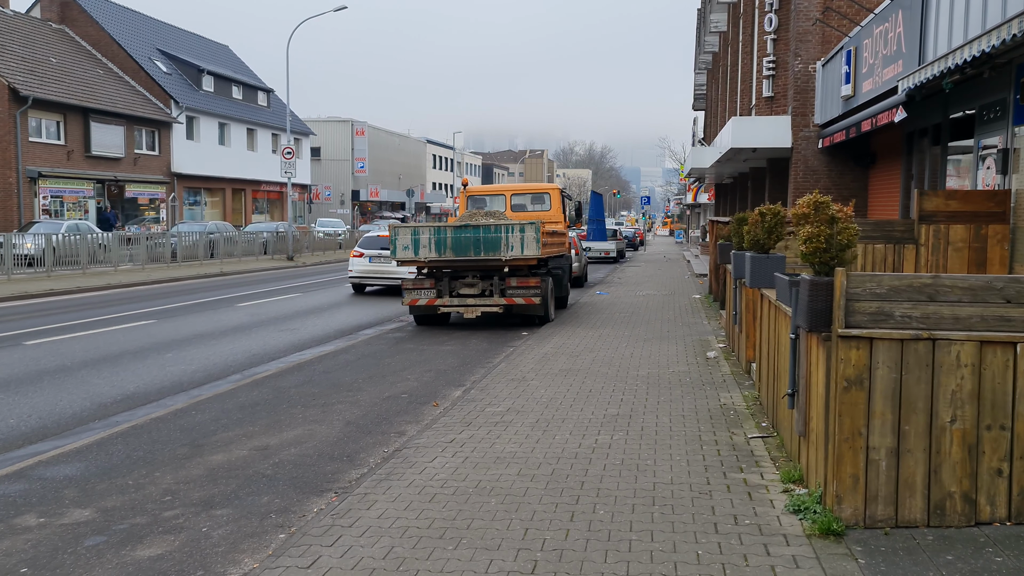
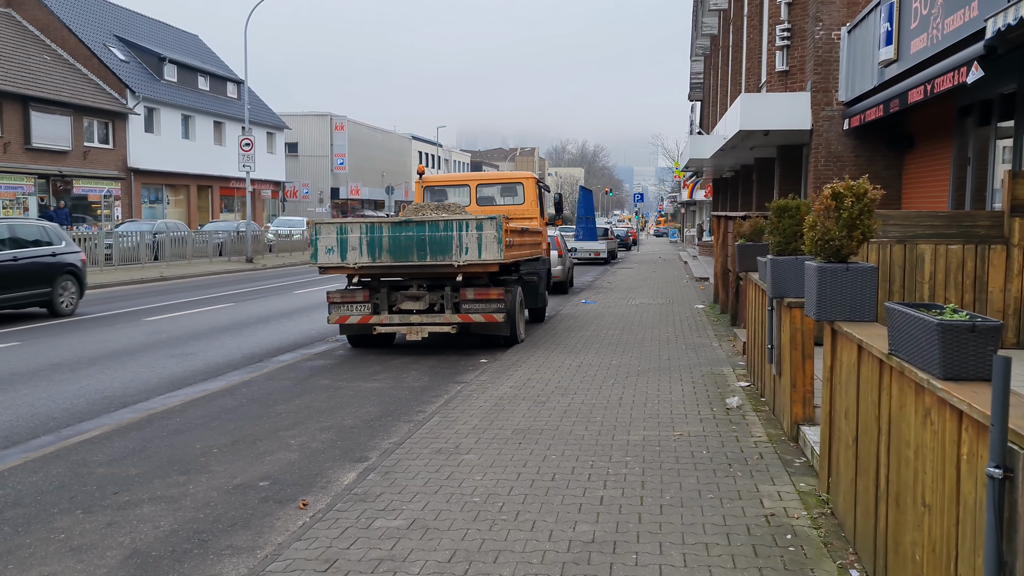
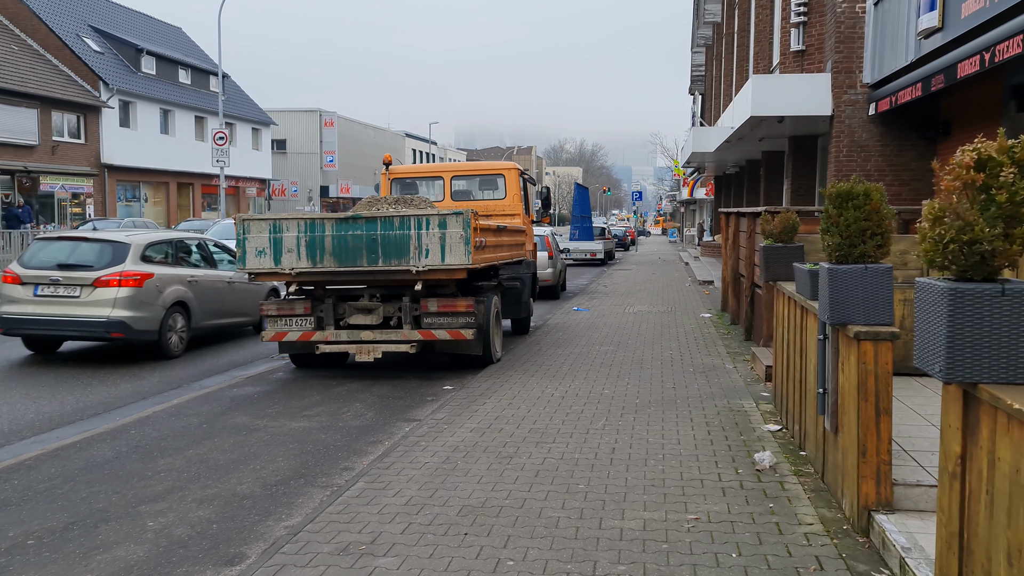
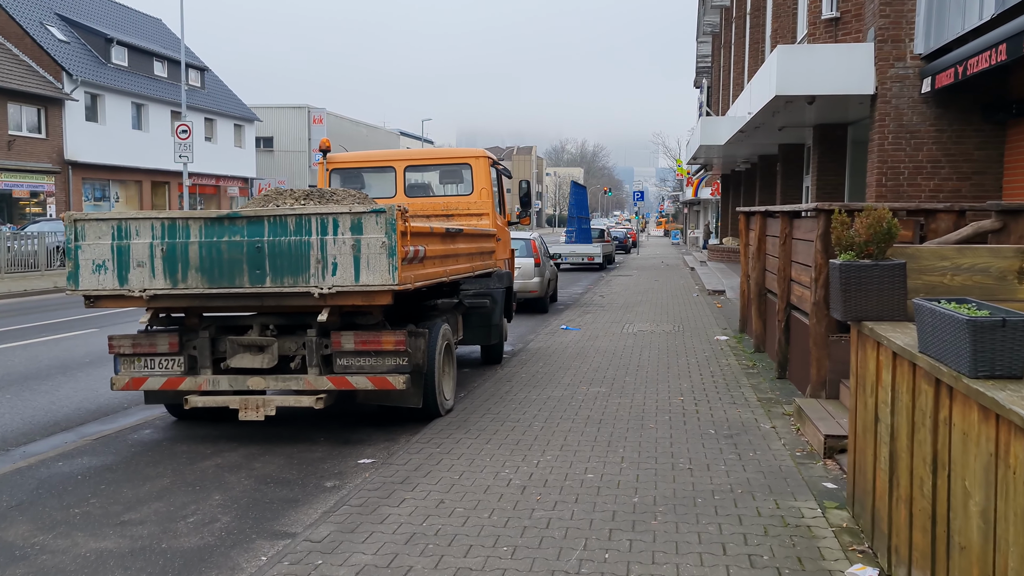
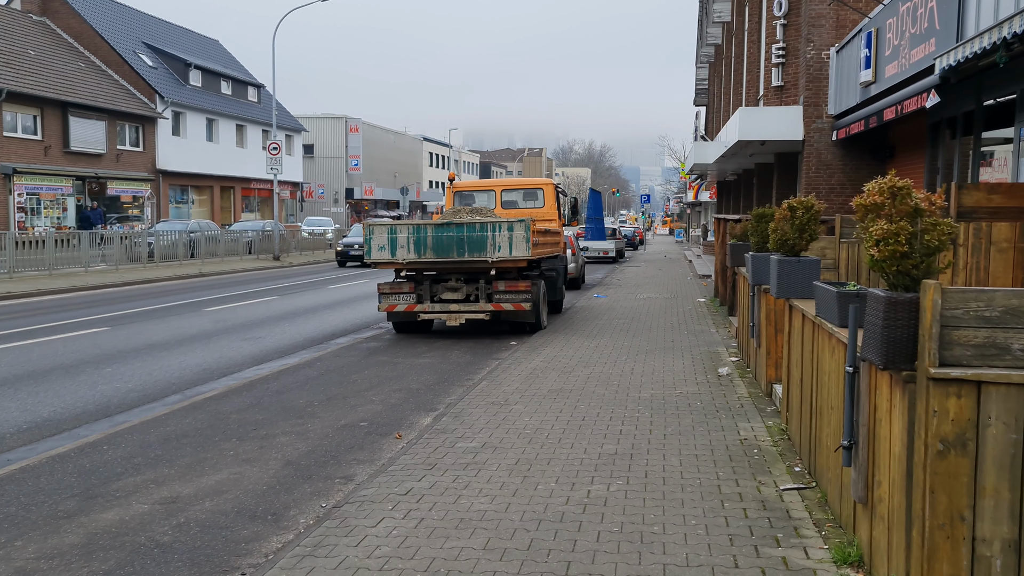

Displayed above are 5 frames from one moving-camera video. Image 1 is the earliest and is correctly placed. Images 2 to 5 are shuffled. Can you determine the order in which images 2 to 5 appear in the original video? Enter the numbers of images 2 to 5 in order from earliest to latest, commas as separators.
5, 2, 3, 4
